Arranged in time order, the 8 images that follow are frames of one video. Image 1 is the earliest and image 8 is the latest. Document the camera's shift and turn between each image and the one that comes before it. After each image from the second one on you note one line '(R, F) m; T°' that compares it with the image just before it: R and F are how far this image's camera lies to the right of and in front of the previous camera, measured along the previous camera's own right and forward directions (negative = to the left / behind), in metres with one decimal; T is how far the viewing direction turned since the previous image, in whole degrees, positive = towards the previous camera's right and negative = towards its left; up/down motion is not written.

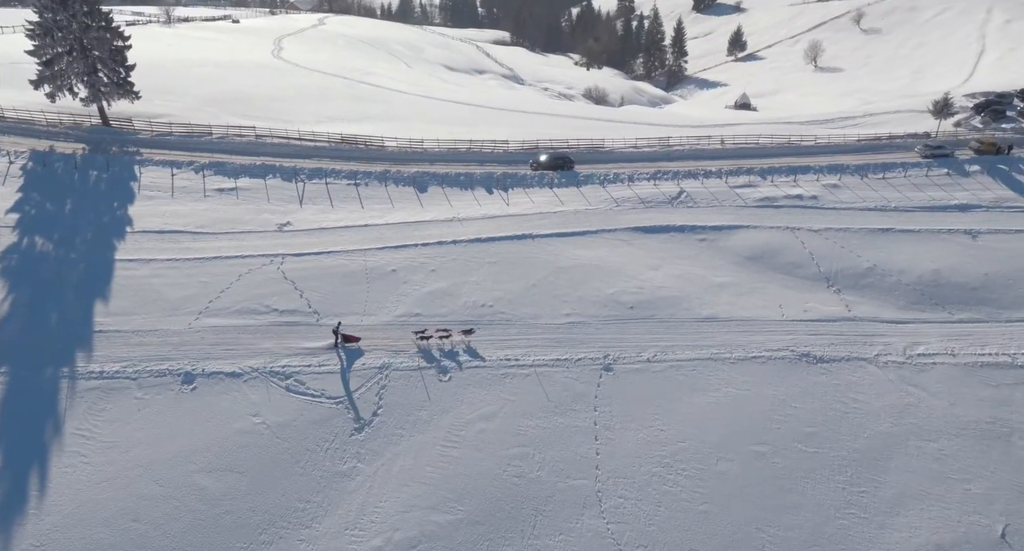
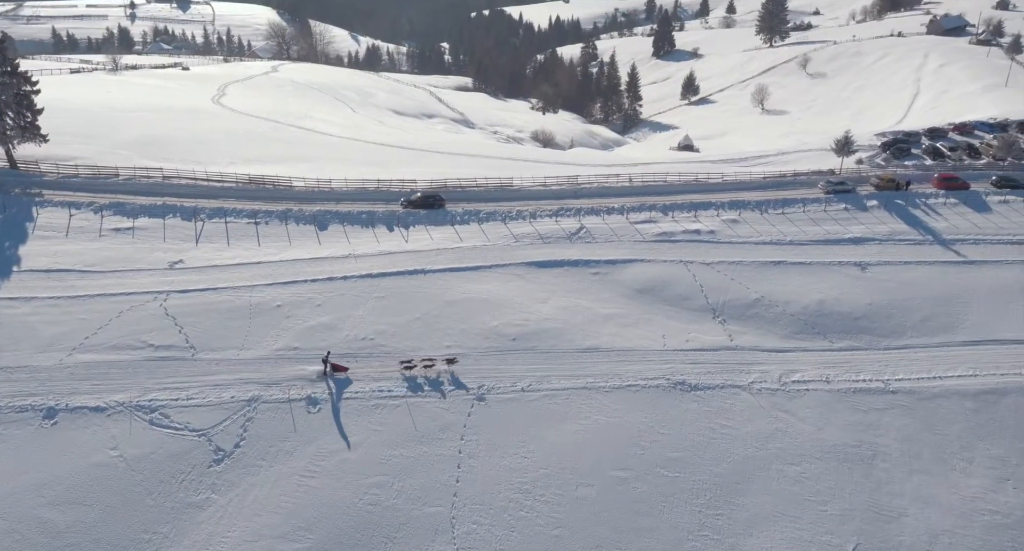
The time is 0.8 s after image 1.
(+2.9, -0.6) m; +2°
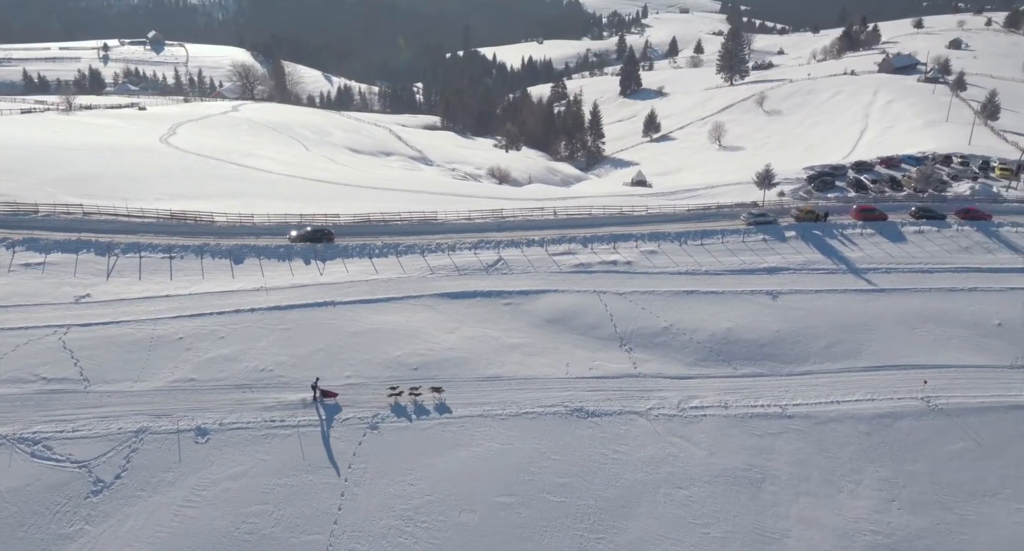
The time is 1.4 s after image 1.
(+2.4, -0.4) m; +1°
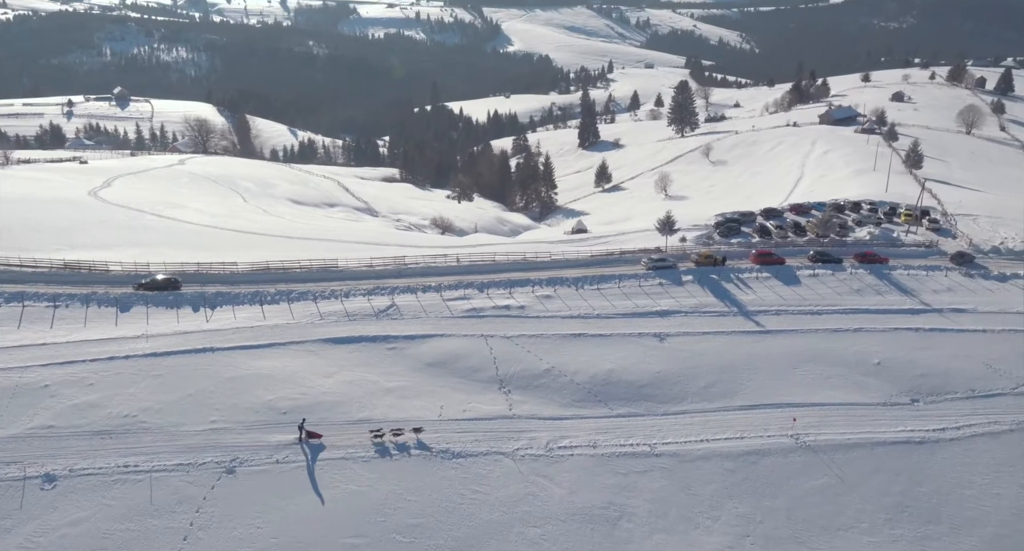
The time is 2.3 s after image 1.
(+3.3, -0.6) m; +2°
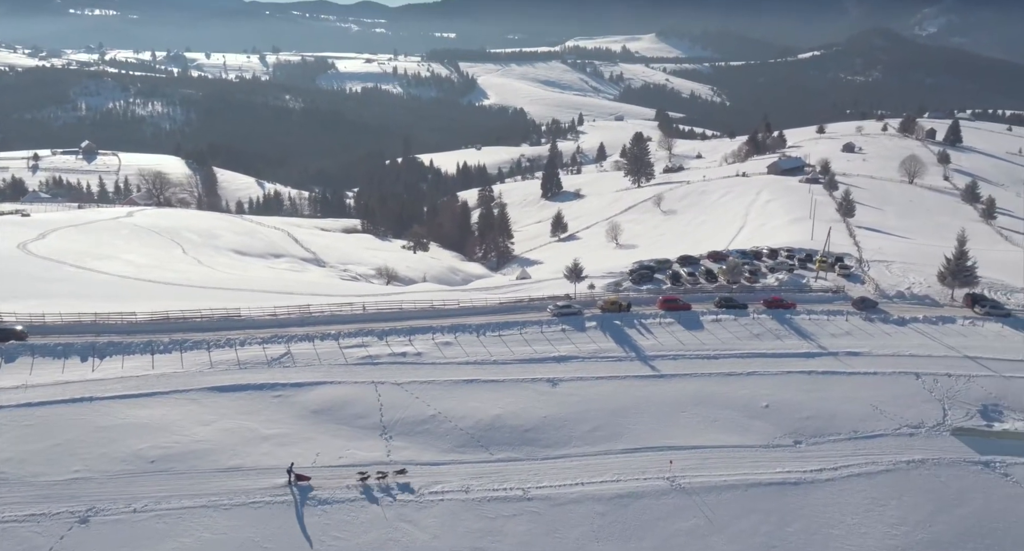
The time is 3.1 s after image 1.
(+3.4, -0.5) m; +2°
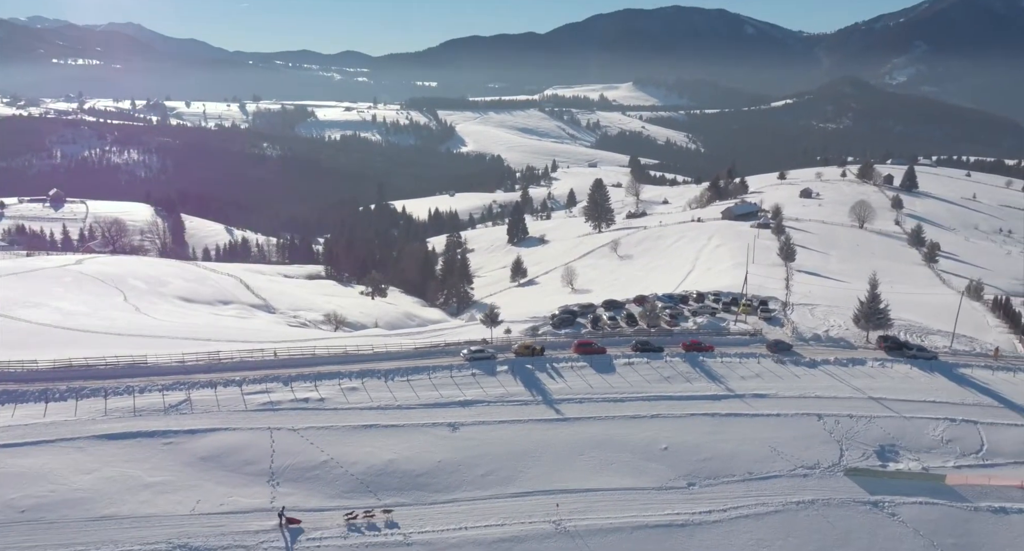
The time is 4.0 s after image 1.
(+3.2, -0.4) m; +2°
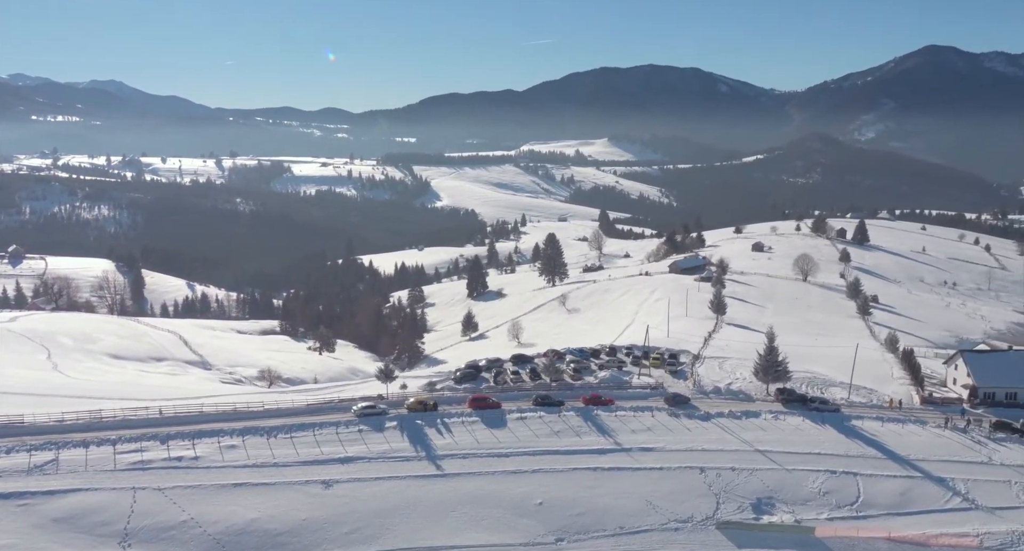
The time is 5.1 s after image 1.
(+4.1, -0.4) m; +2°
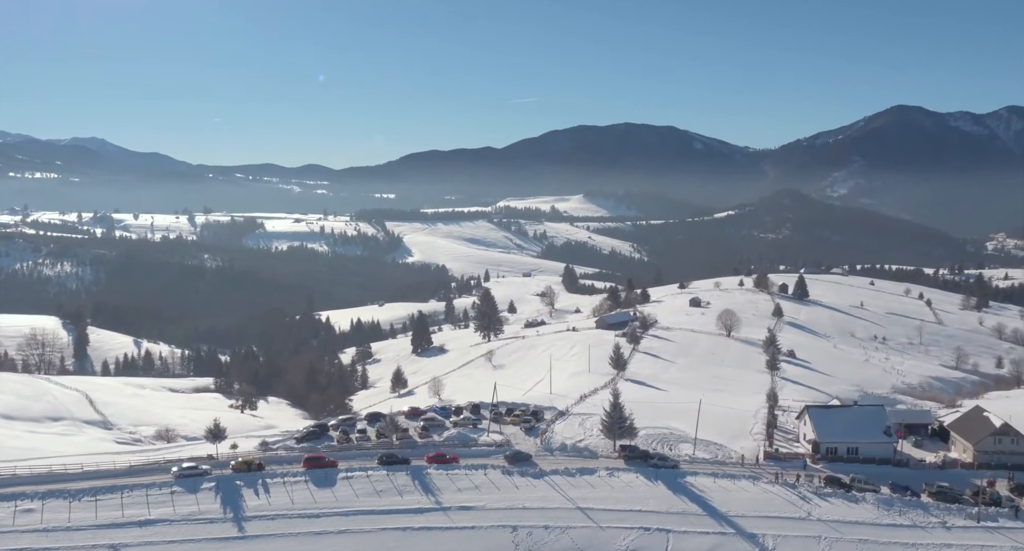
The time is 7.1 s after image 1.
(+7.2, -0.5) m; +2°
